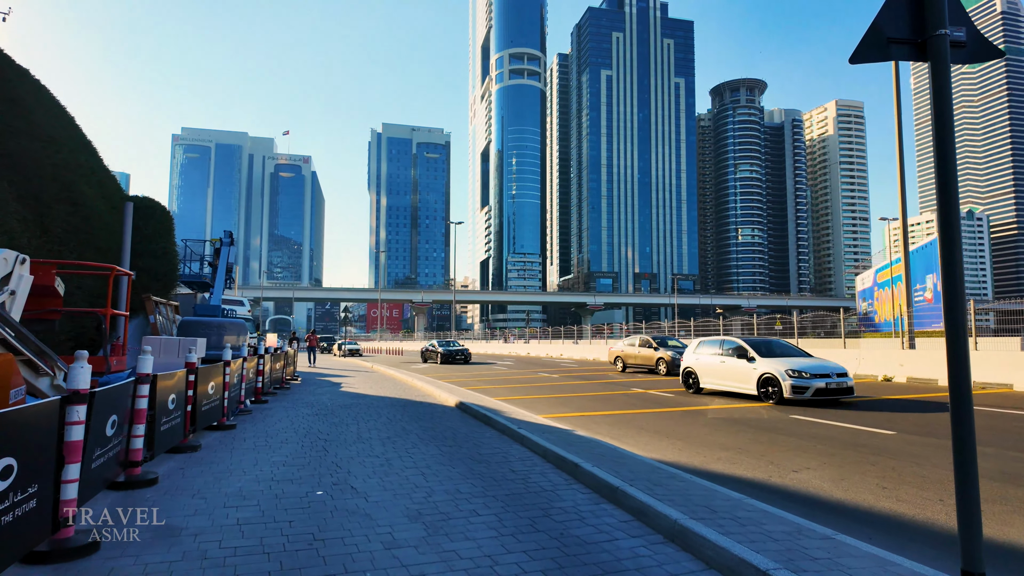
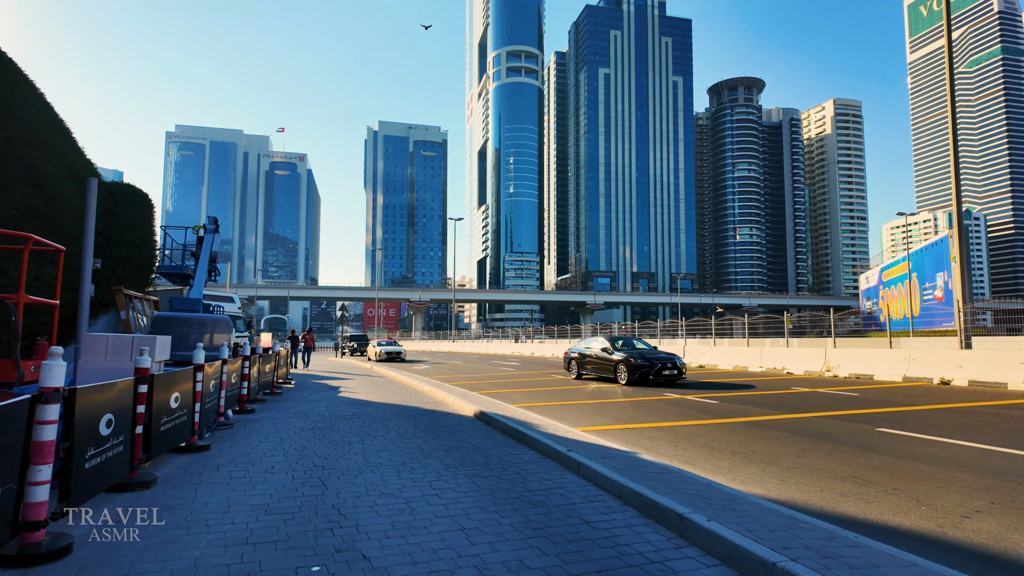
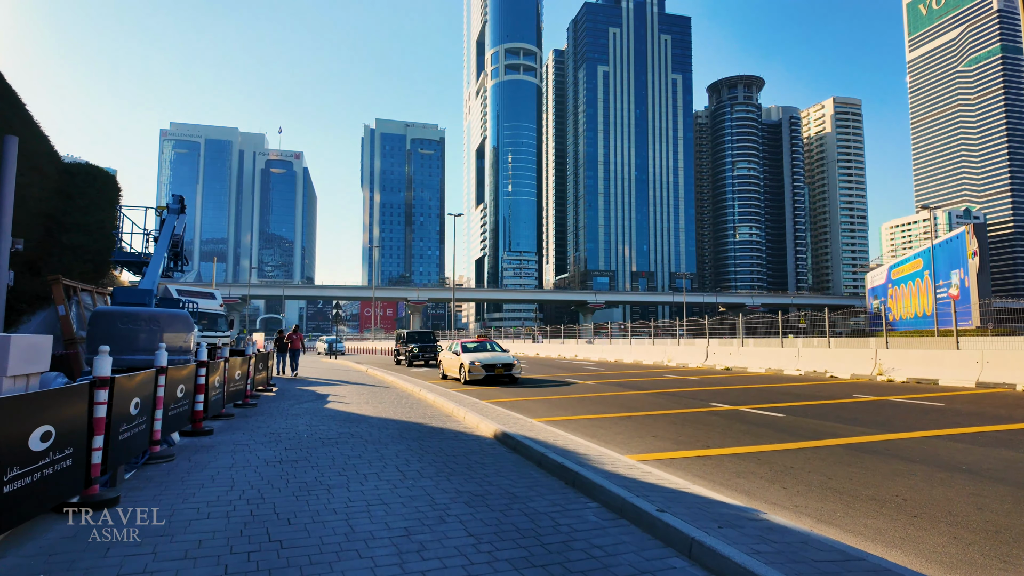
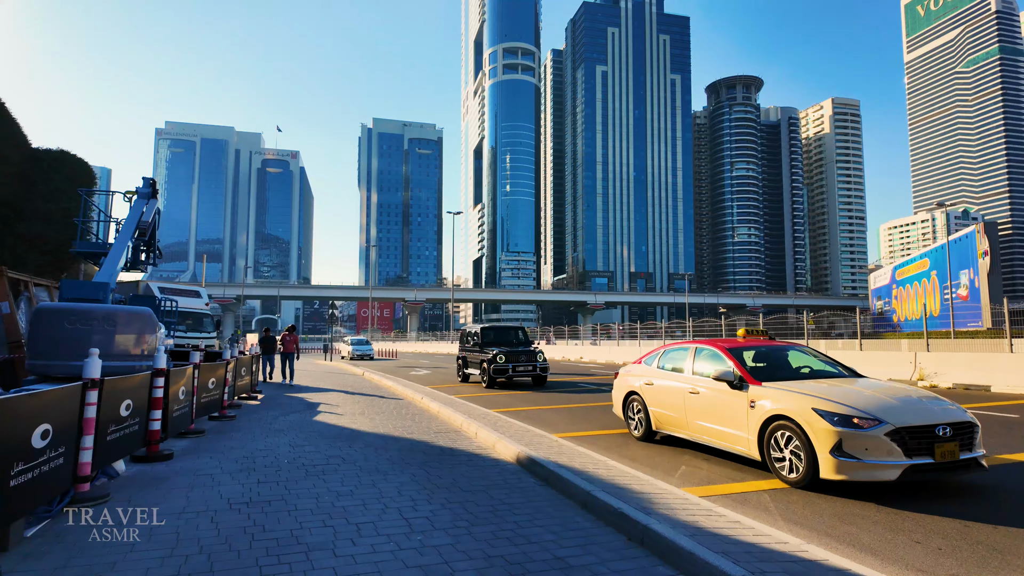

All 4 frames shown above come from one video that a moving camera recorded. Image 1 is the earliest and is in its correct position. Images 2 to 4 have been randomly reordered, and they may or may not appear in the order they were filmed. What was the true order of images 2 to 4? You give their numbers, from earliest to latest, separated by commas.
2, 3, 4
